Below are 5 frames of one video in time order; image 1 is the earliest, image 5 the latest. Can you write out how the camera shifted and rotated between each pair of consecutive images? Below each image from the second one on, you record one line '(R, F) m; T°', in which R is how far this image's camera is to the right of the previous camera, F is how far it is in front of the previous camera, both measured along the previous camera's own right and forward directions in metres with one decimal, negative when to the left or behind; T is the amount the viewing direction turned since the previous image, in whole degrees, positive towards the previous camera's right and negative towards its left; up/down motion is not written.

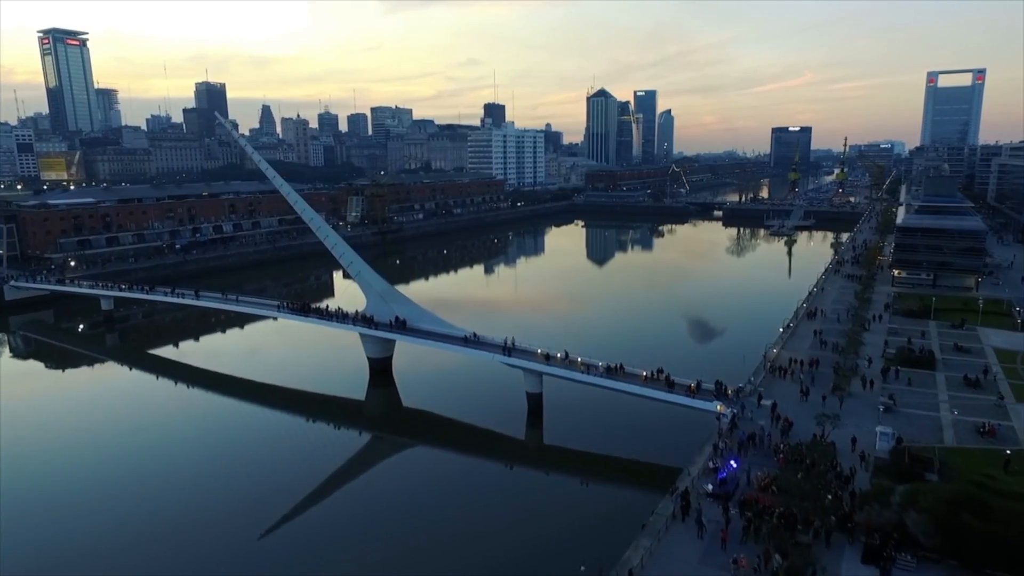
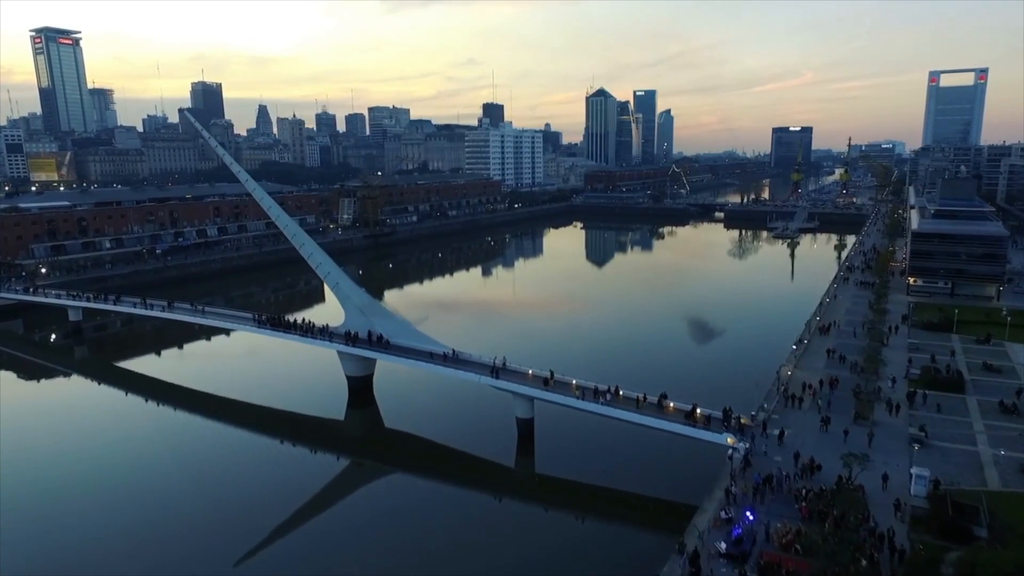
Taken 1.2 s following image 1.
(+0.3, +1.4) m; 0°
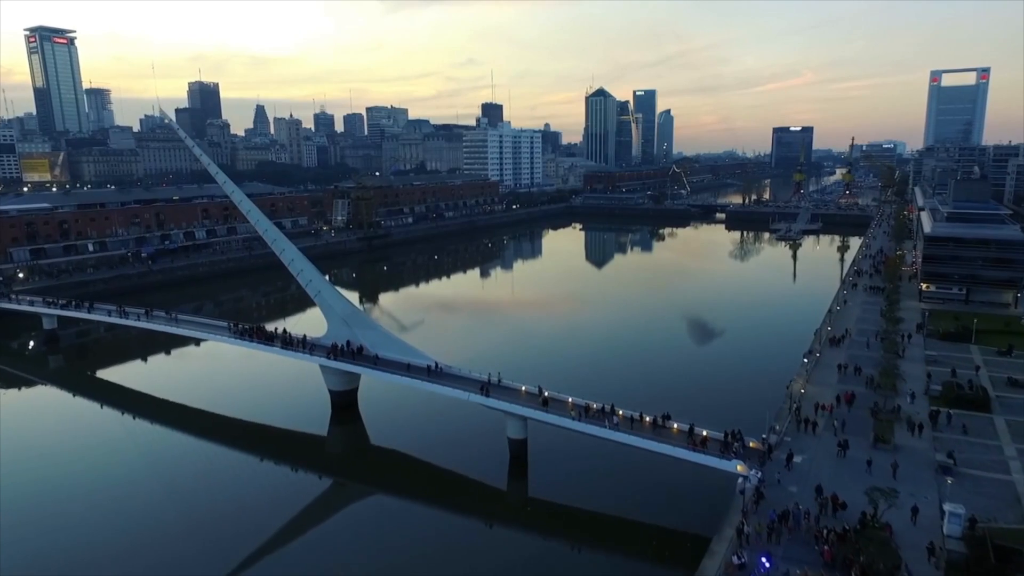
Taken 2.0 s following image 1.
(+0.2, +1.0) m; 0°
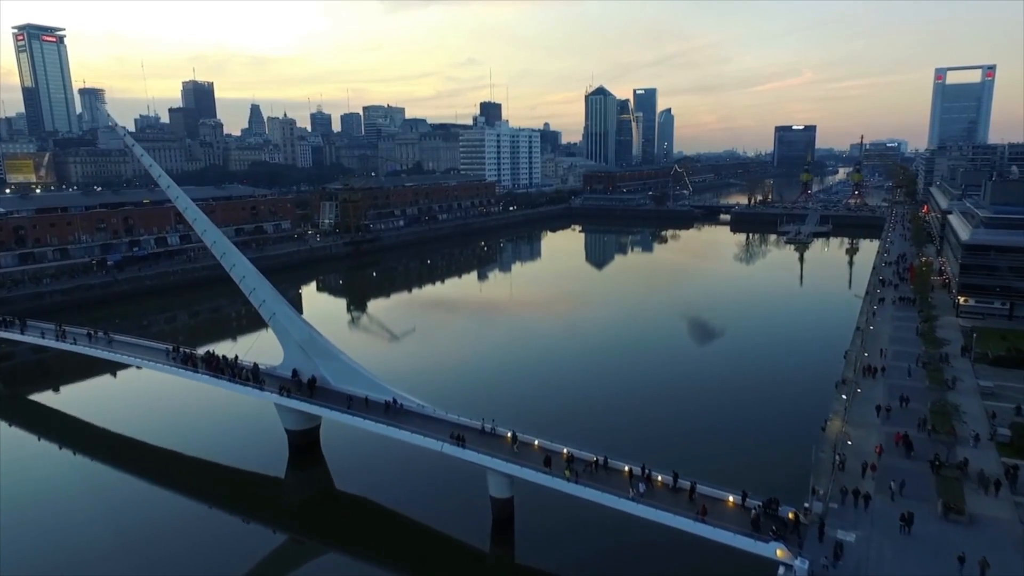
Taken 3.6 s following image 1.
(+0.3, +2.4) m; 0°
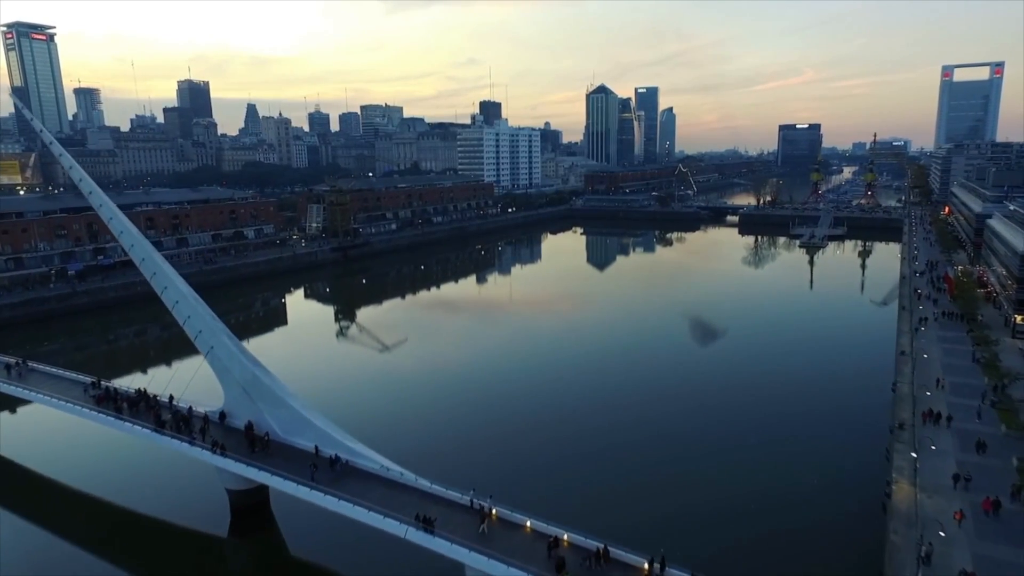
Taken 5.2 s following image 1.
(+0.2, +2.6) m; 0°
